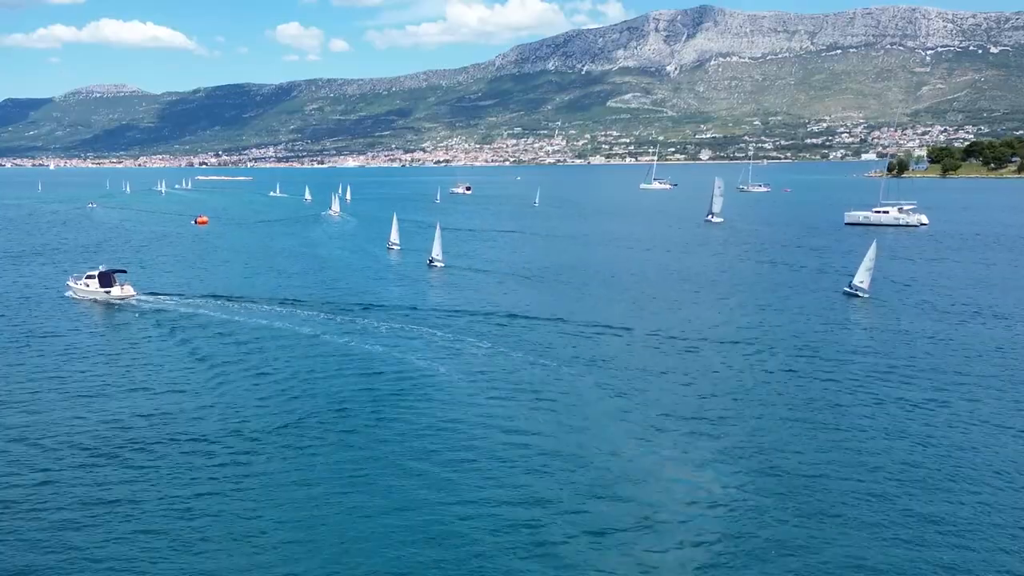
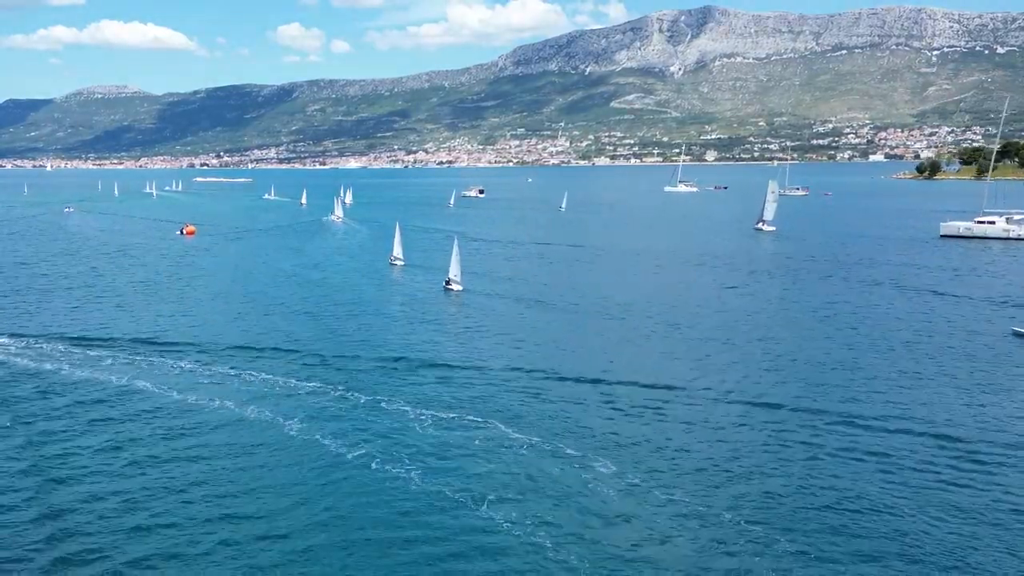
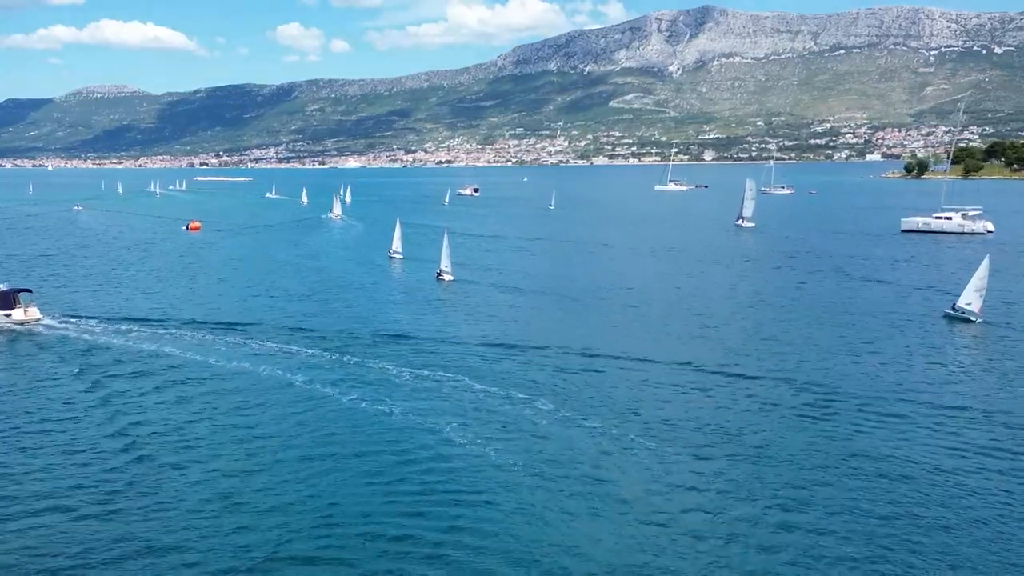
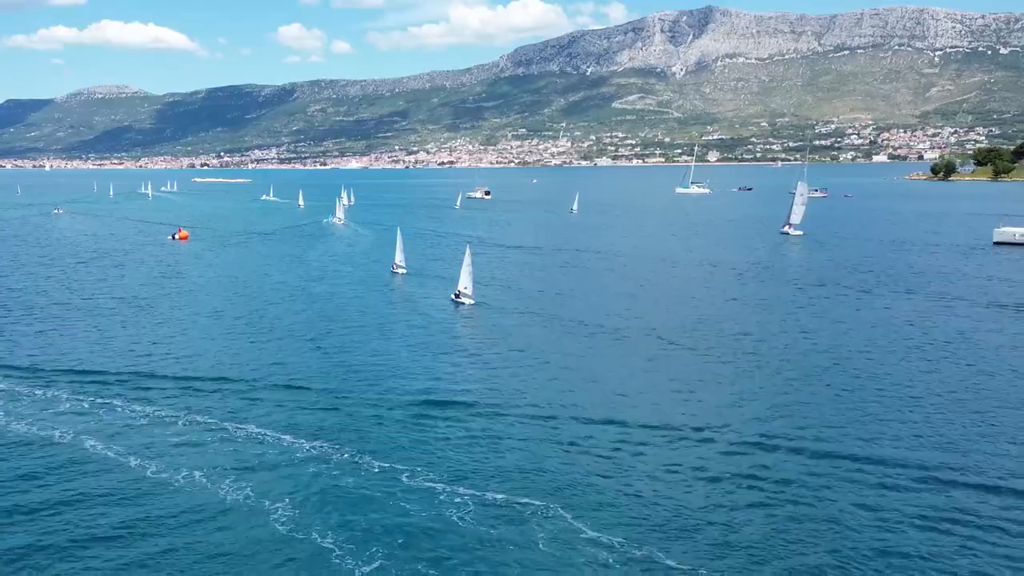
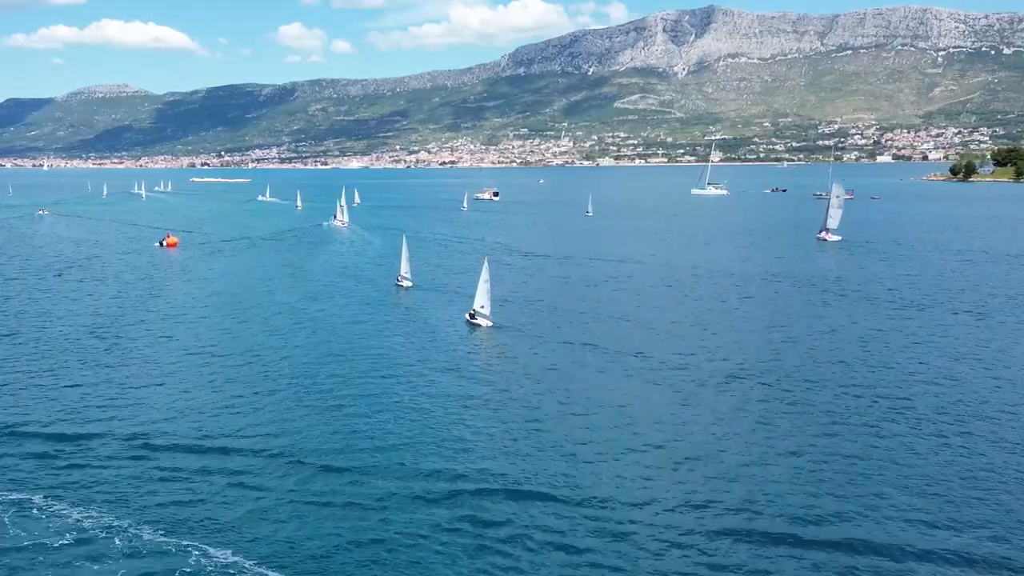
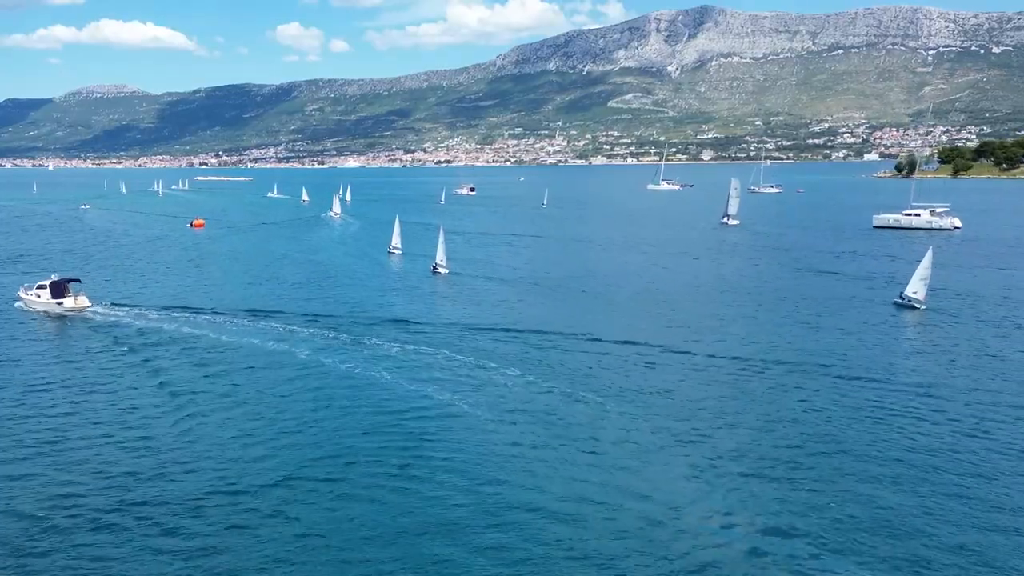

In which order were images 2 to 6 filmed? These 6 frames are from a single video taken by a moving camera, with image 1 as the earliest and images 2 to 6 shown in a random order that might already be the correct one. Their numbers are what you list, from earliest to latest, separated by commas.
6, 3, 2, 4, 5
